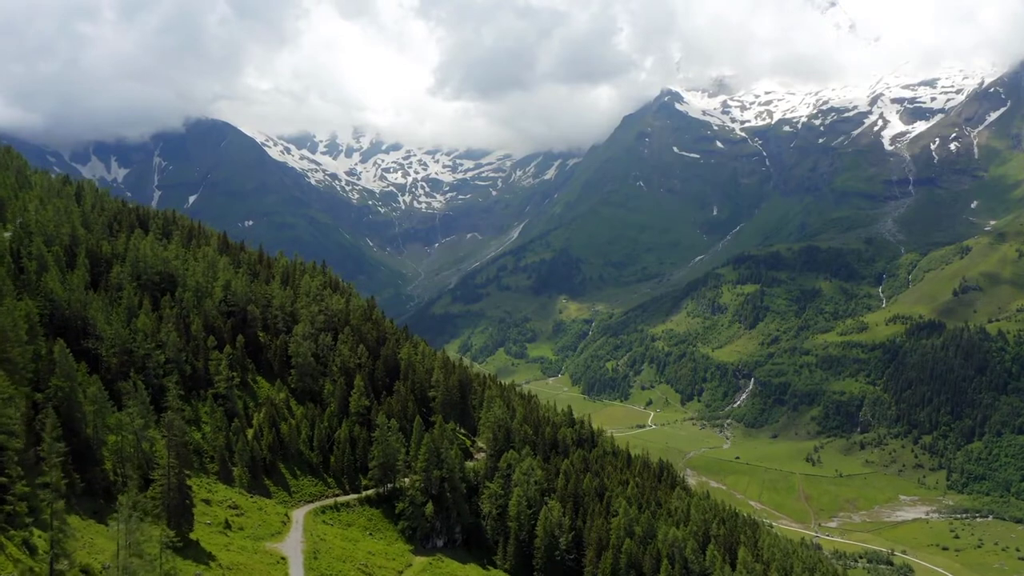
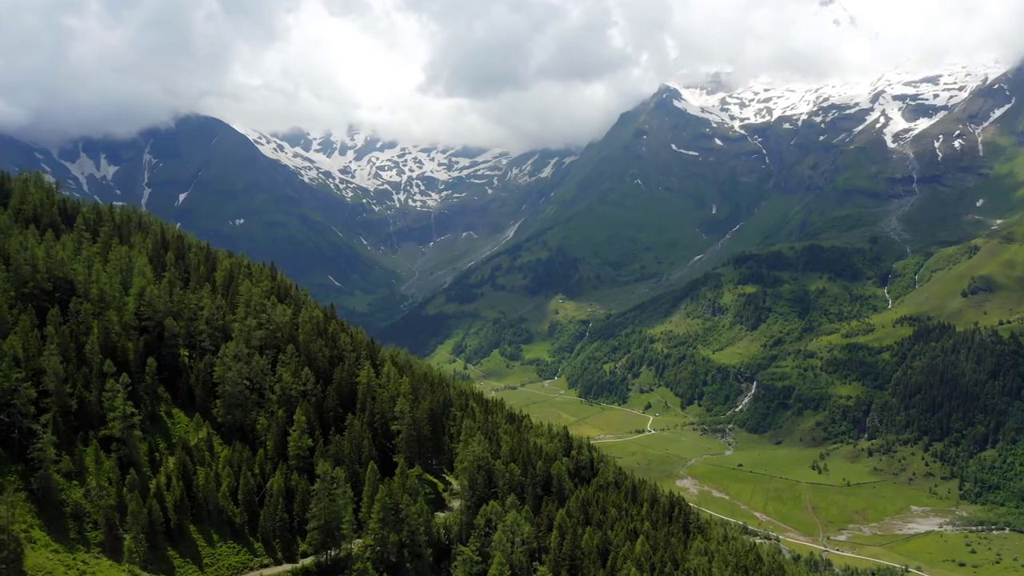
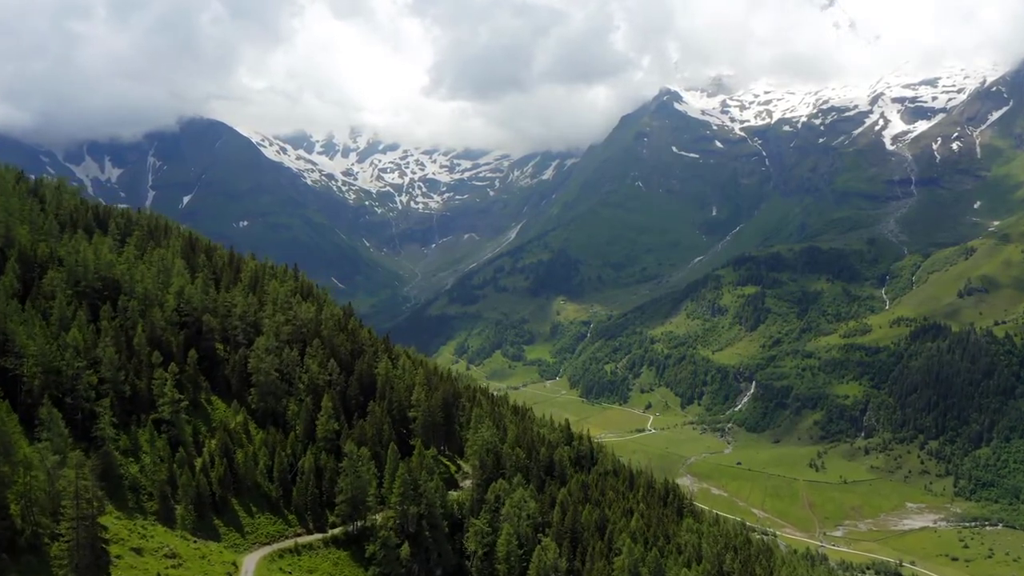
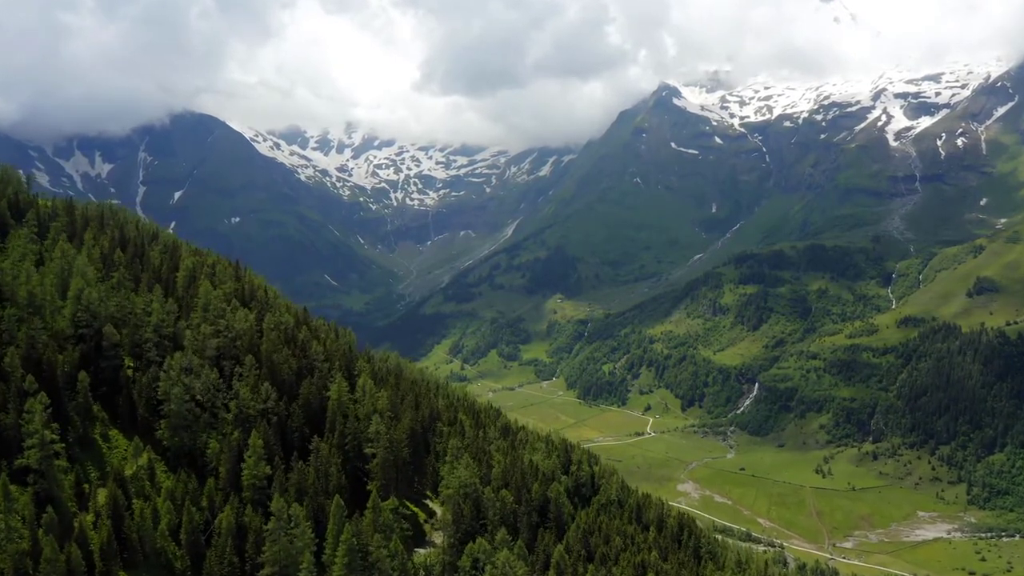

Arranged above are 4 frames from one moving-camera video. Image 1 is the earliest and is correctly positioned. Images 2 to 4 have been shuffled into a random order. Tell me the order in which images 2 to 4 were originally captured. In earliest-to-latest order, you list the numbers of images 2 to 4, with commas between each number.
3, 2, 4
